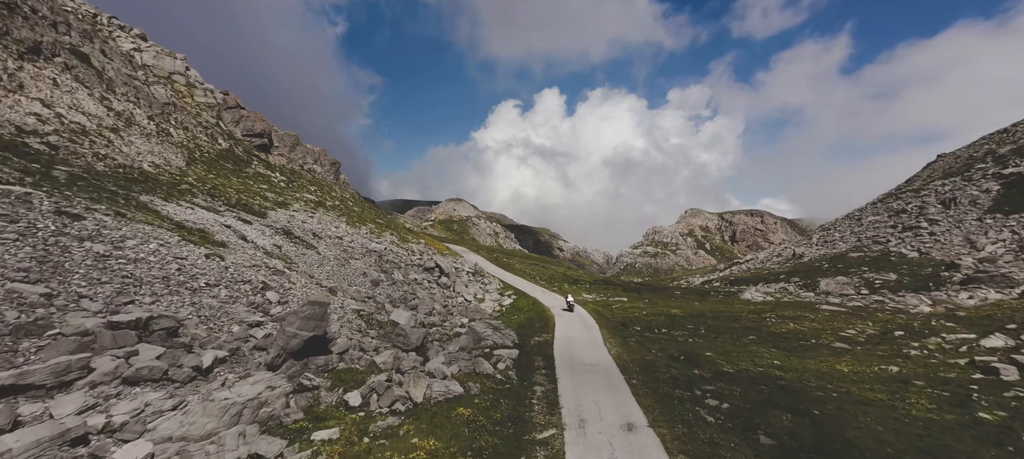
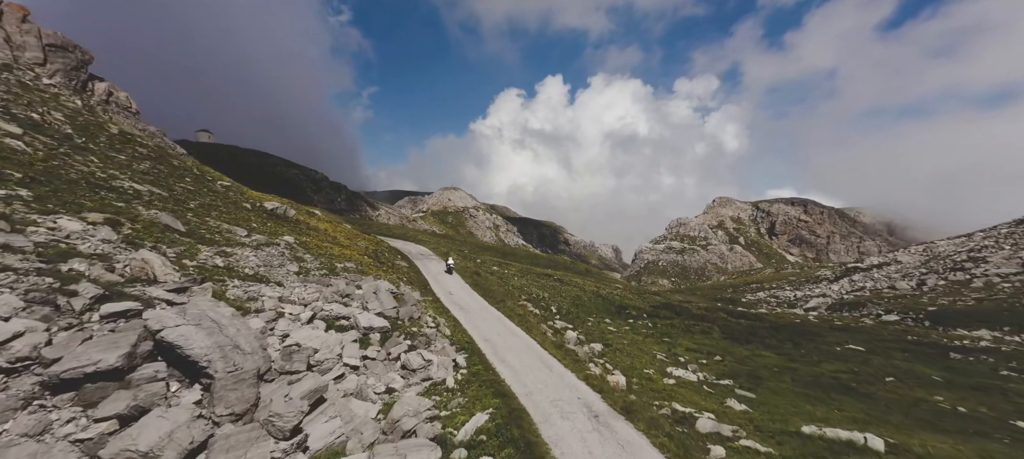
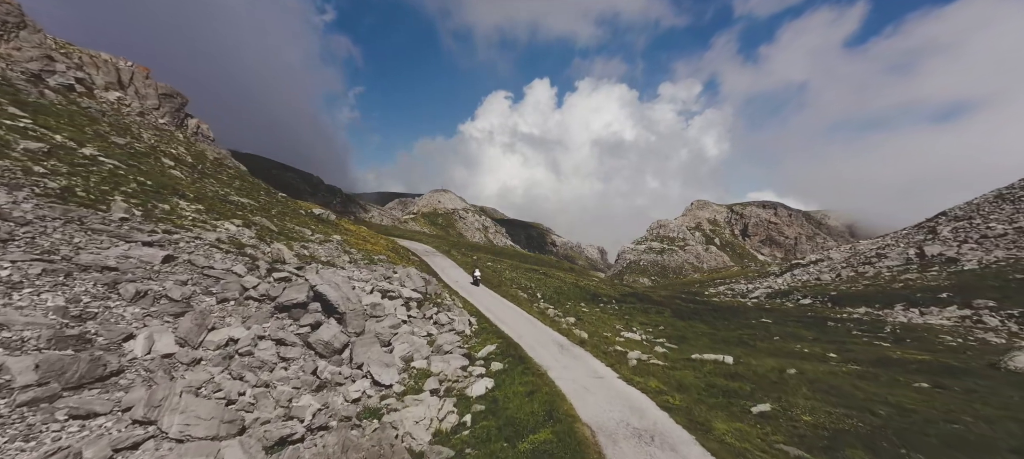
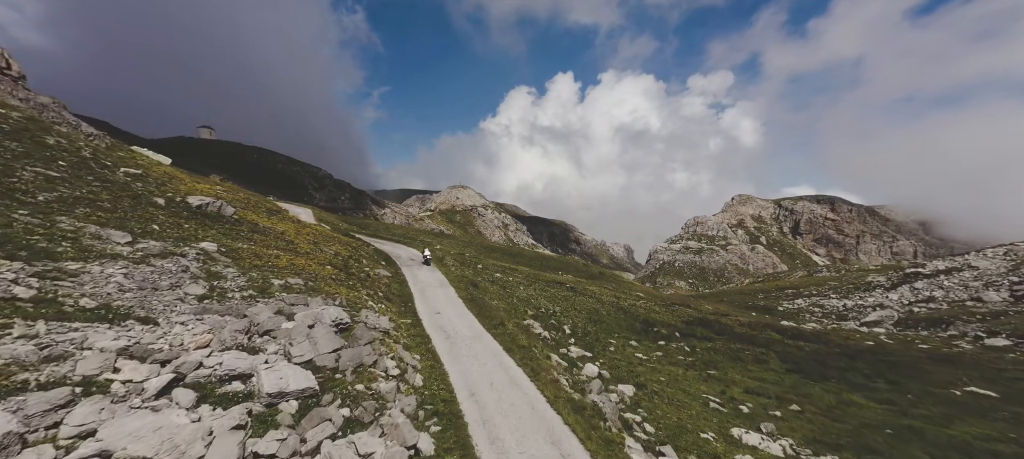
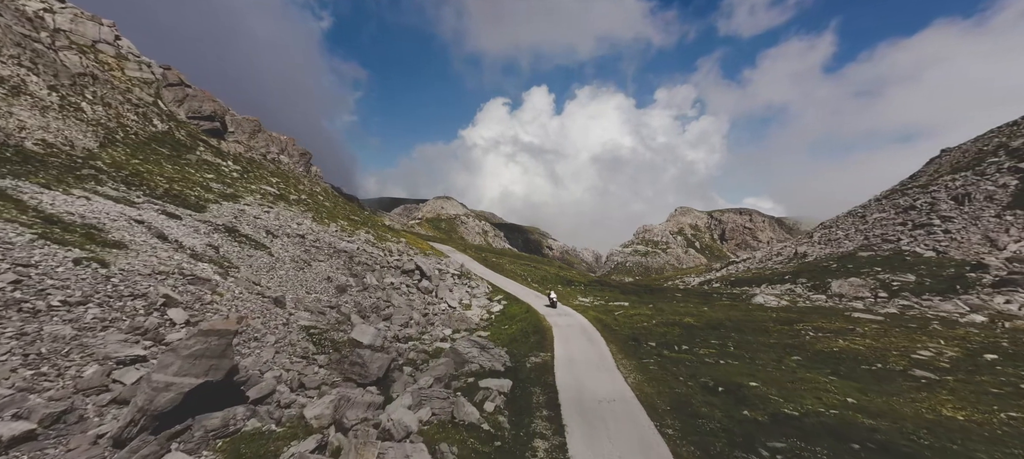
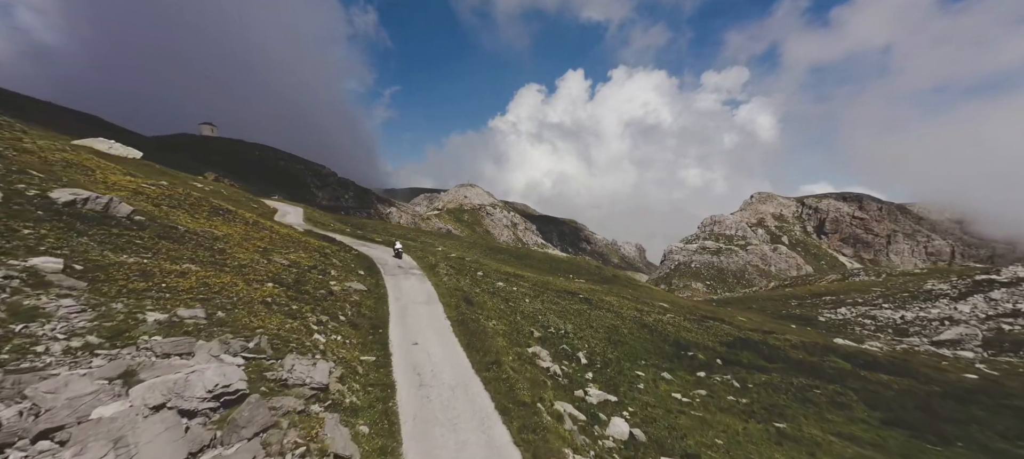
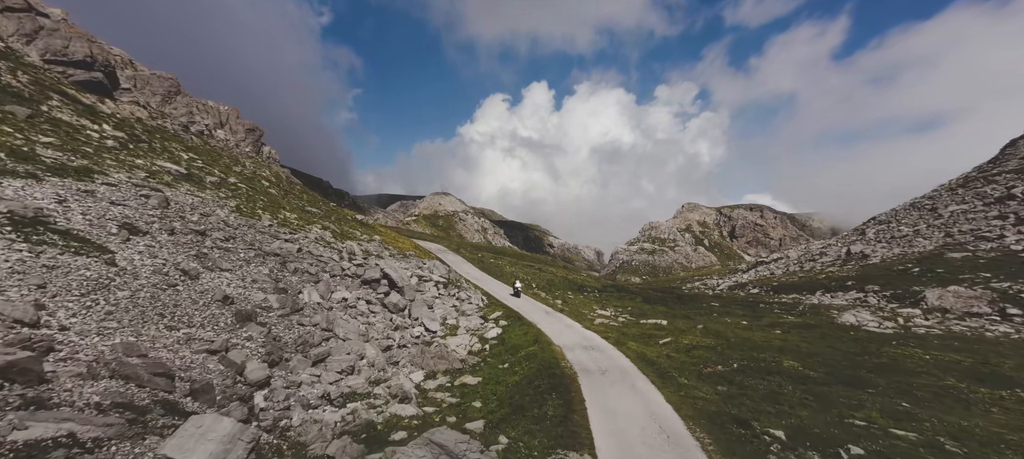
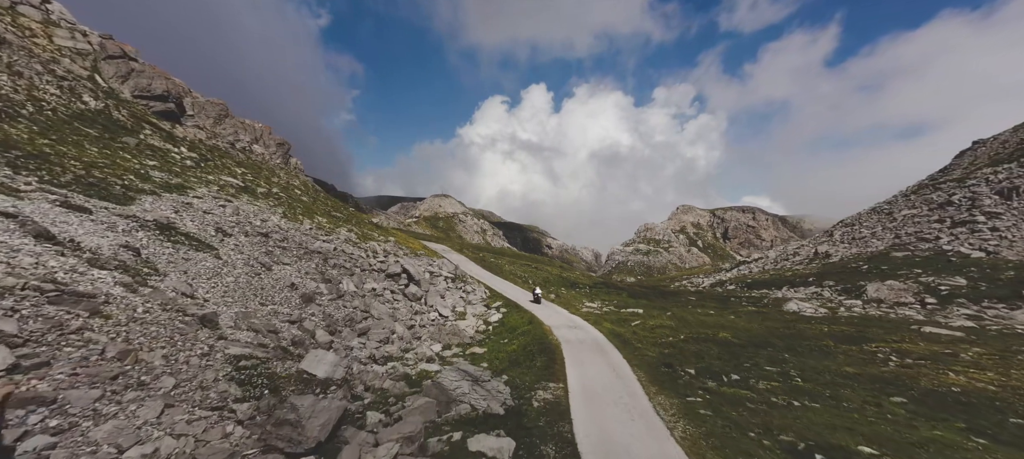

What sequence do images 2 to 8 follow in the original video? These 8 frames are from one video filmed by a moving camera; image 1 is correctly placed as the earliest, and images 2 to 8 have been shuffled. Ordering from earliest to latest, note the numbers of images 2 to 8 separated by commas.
5, 8, 7, 3, 2, 4, 6
